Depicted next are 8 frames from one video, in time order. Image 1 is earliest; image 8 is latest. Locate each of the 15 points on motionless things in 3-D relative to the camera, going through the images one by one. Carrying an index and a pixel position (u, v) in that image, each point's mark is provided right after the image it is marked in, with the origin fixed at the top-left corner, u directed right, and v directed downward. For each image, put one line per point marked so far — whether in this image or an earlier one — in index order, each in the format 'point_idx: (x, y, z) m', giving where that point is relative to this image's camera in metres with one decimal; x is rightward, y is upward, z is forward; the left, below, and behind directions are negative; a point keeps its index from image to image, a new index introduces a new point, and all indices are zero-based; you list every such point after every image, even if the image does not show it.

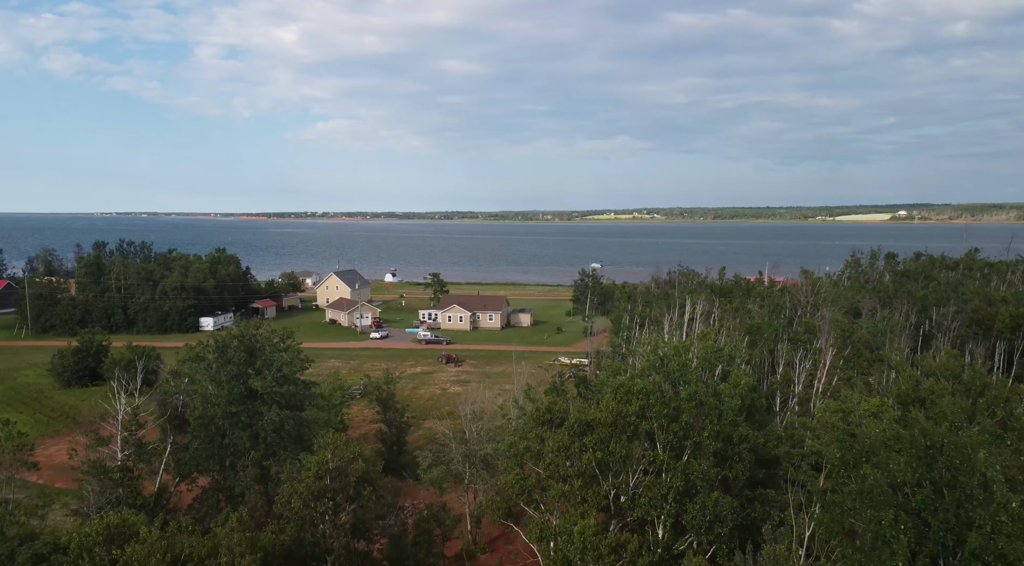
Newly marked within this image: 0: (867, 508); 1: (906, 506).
0: (+7.3, -4.5, +15.7) m
1: (+7.8, -4.3, +15.1) m
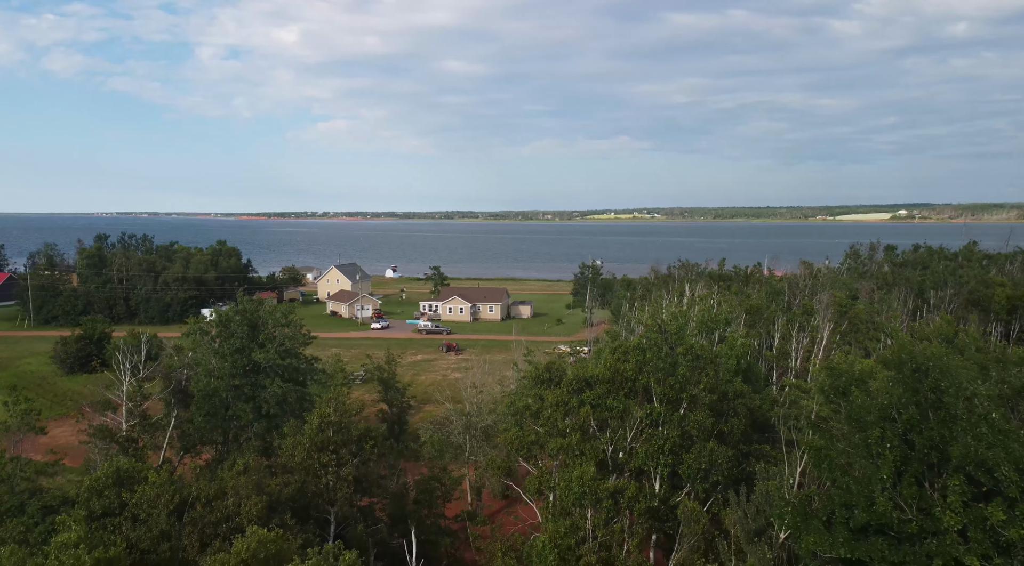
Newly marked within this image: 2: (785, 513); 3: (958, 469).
0: (+7.3, -3.1, +16.2) m
1: (+7.8, -2.8, +15.6) m
2: (+6.1, -5.1, +17.1) m
3: (+8.3, -3.5, +14.3) m
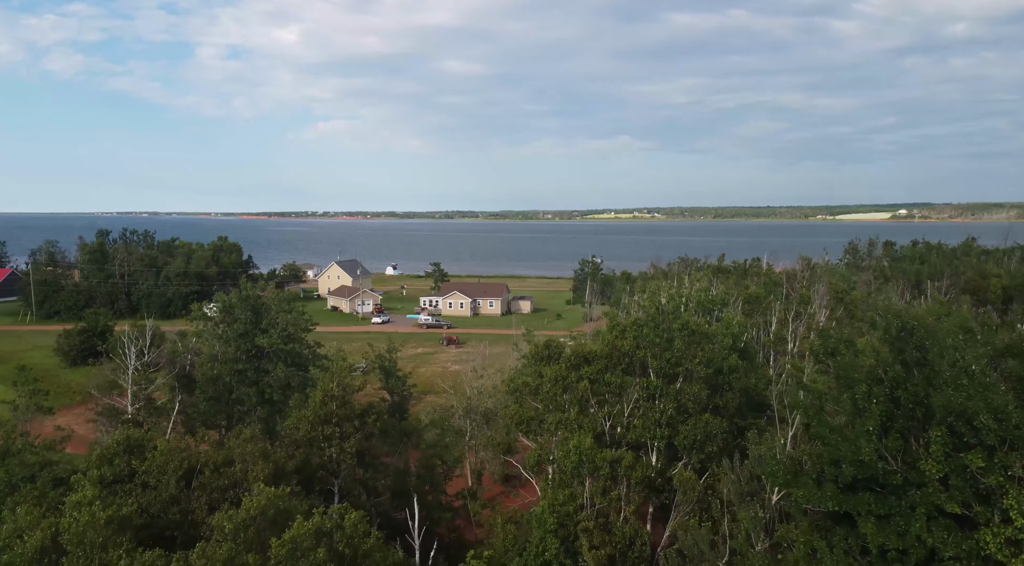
0: (+7.3, -2.3, +16.8) m
1: (+7.8, -2.1, +16.1) m
2: (+6.1, -4.3, +17.7) m
3: (+8.3, -2.7, +14.9) m
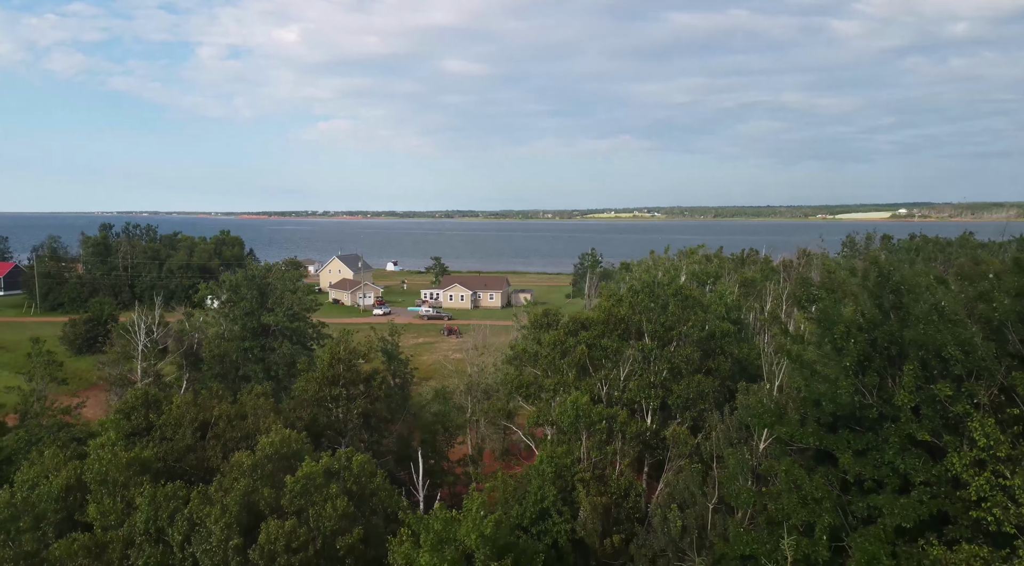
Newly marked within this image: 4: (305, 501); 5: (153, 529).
0: (+7.3, -1.2, +17.8) m
1: (+7.8, -0.9, +17.1) m
2: (+6.1, -3.1, +18.7) m
3: (+8.3, -1.6, +15.9) m
4: (-4.7, -4.9, +17.4) m
5: (-8.0, -5.5, +17.1) m
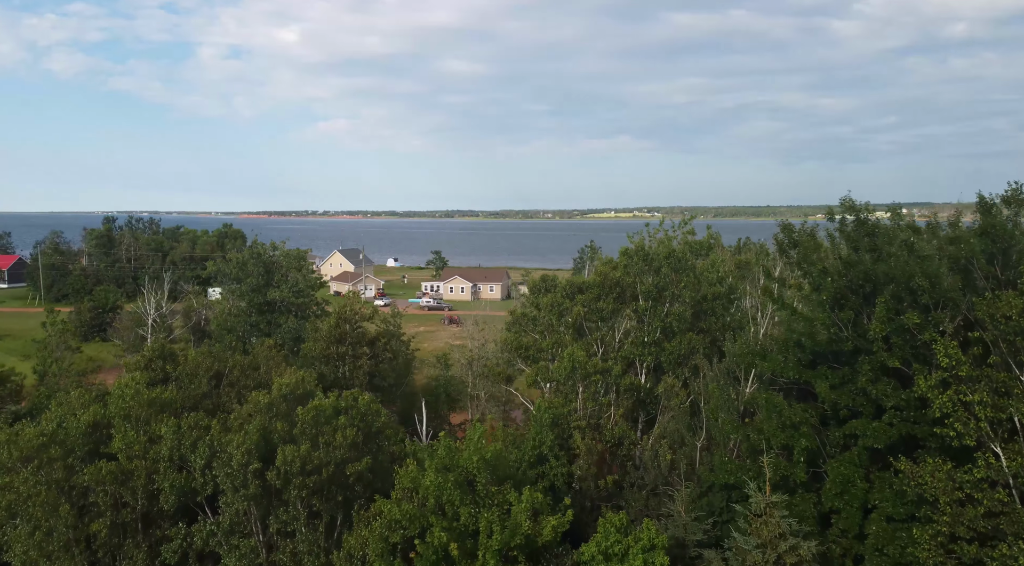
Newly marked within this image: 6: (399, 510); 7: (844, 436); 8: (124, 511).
0: (+7.3, +0.2, +19.0) m
1: (+7.8, +0.4, +18.3) m
2: (+6.1, -1.8, +19.8) m
3: (+8.3, -0.2, +17.0) m
4: (-4.8, -3.6, +18.5) m
5: (-8.0, -4.1, +18.3) m
6: (-2.5, -5.0, +17.0) m
7: (+7.6, -3.5, +17.5) m
8: (-9.5, -5.6, +18.7) m
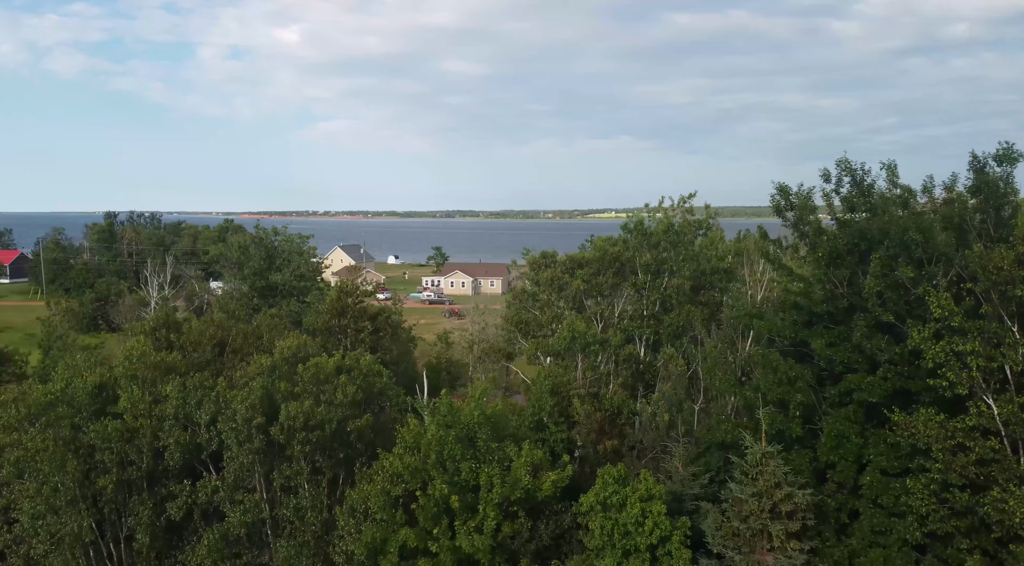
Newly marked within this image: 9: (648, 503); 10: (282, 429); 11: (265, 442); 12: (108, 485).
0: (+7.3, +1.1, +19.2) m
1: (+7.8, +1.4, +18.6) m
2: (+6.1, -0.9, +20.1) m
3: (+8.3, +0.7, +17.3) m
4: (-4.8, -2.6, +18.8) m
5: (-8.0, -3.2, +18.6) m
6: (-2.5, -4.1, +17.3) m
7: (+7.6, -2.6, +17.8) m
8: (-9.5, -4.6, +18.9) m
9: (+2.9, -4.6, +16.1) m
10: (-5.4, -3.4, +18.0) m
11: (-5.9, -3.8, +18.4) m
12: (-9.7, -4.8, +18.3) m
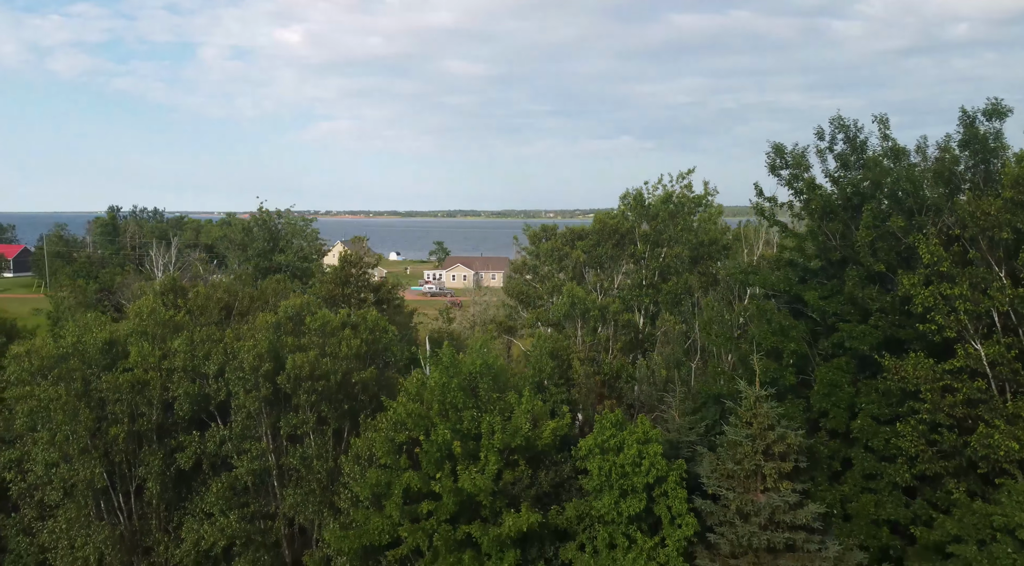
0: (+7.3, +2.2, +19.7) m
1: (+7.8, +2.5, +19.0) m
2: (+6.1, +0.3, +20.5) m
3: (+8.3, +1.9, +17.7) m
4: (-4.7, -1.5, +19.3) m
5: (-8.0, -2.0, +19.0) m
6: (-2.5, -3.0, +17.8) m
7: (+7.6, -1.5, +18.2) m
8: (-9.5, -3.5, +19.4) m
9: (+2.9, -3.5, +16.6) m
10: (-5.4, -2.3, +18.4) m
11: (-5.9, -2.7, +18.8) m
12: (-9.7, -3.7, +18.7) m
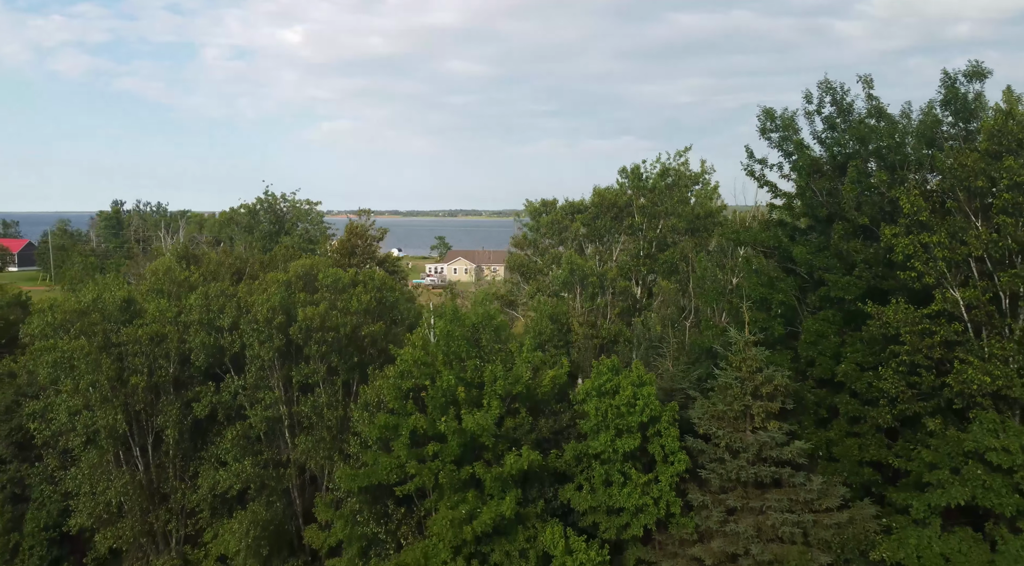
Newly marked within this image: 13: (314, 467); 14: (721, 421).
0: (+7.4, +3.4, +20.5) m
1: (+7.8, +3.6, +19.9) m
2: (+6.2, +1.4, +21.4) m
3: (+8.4, +3.0, +18.6) m
4: (-4.7, -0.4, +20.2) m
5: (-8.0, -0.9, +19.9) m
6: (-2.5, -1.8, +18.6) m
7: (+7.7, -0.4, +19.1) m
8: (-9.4, -2.4, +20.3) m
9: (+2.9, -2.4, +17.4) m
10: (-5.4, -1.2, +19.3) m
11: (-5.9, -1.6, +19.7) m
12: (-9.6, -2.6, +19.6) m
13: (-5.0, -4.7, +19.5) m
14: (+4.7, -3.1, +17.3) m
